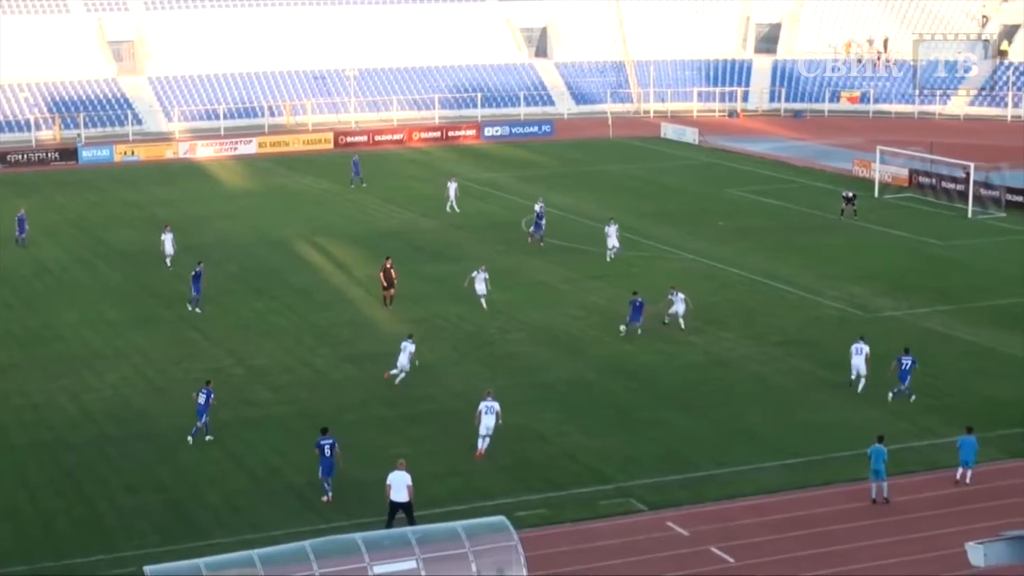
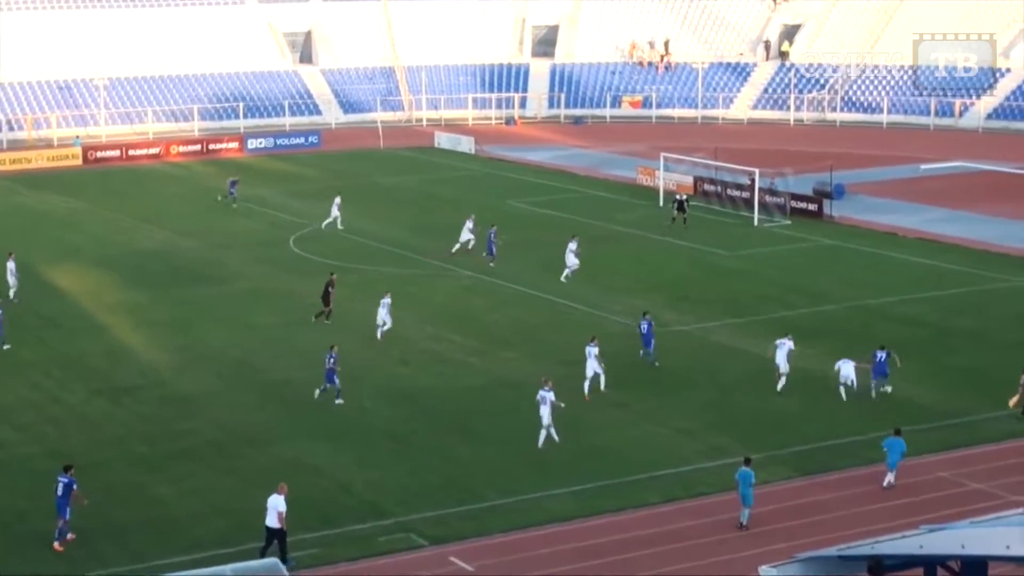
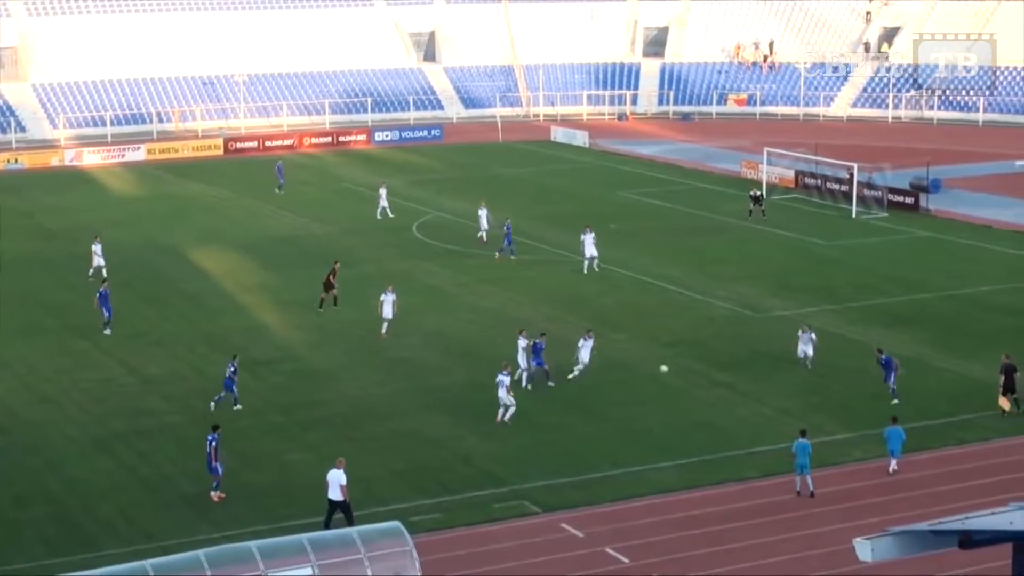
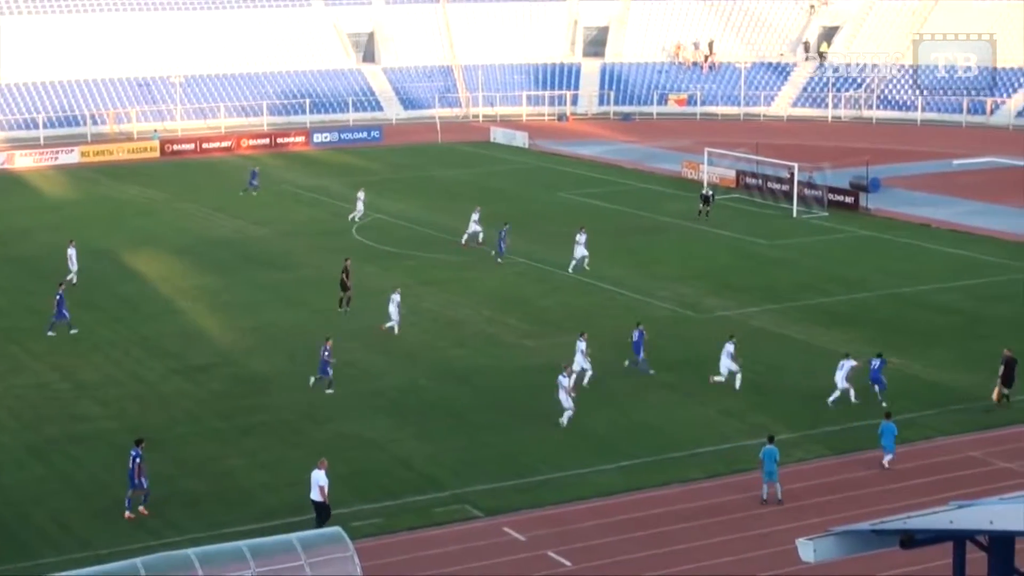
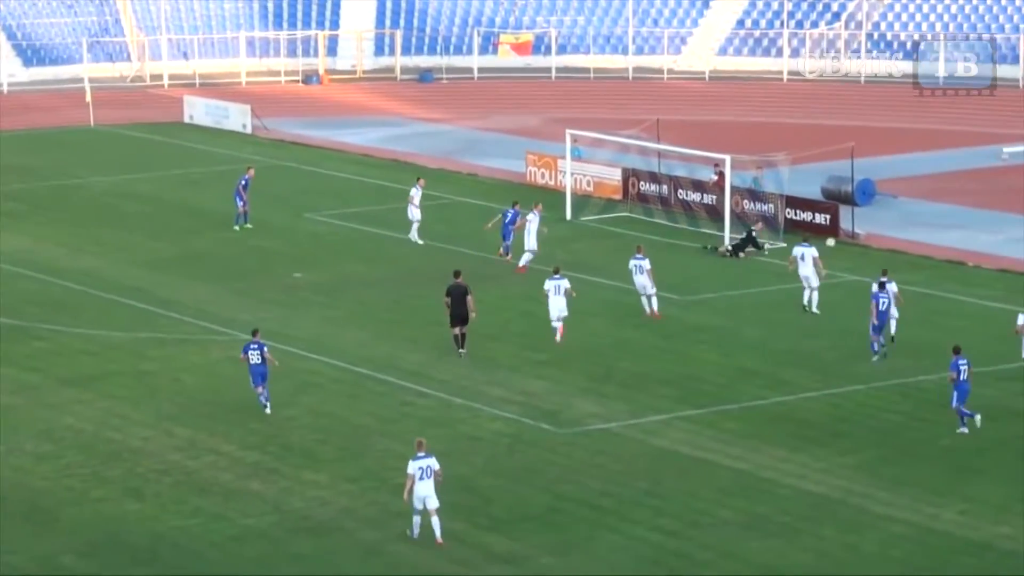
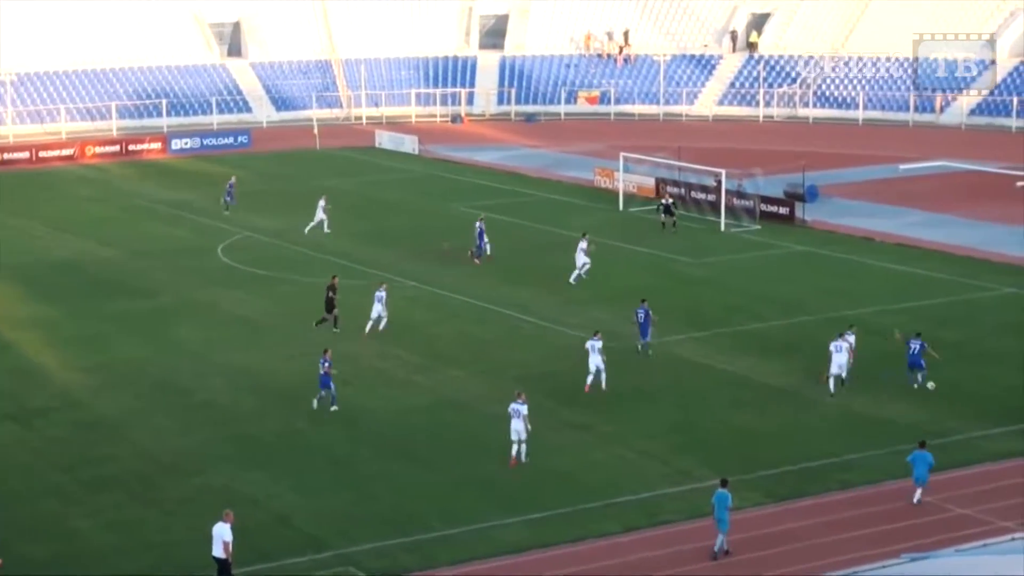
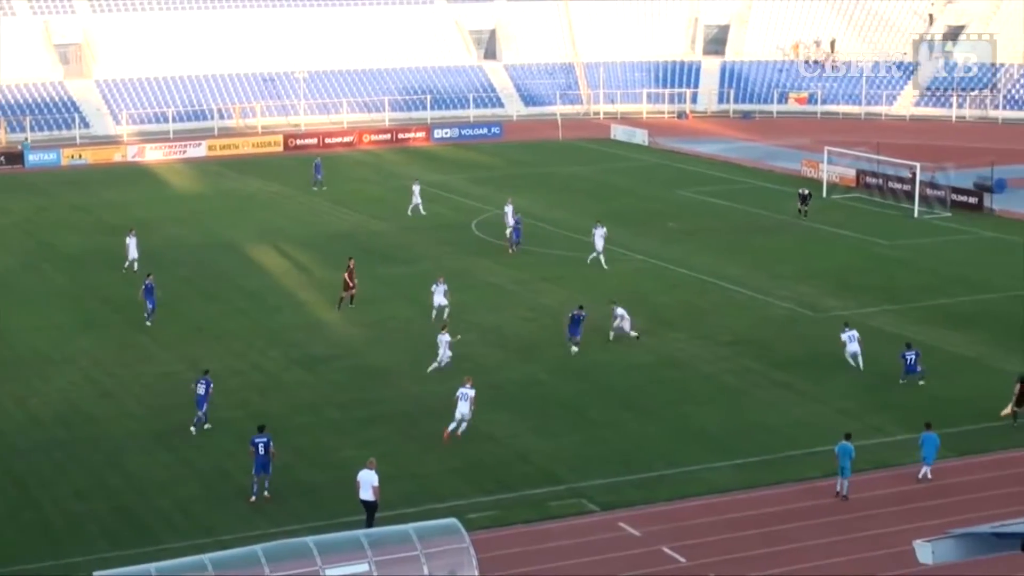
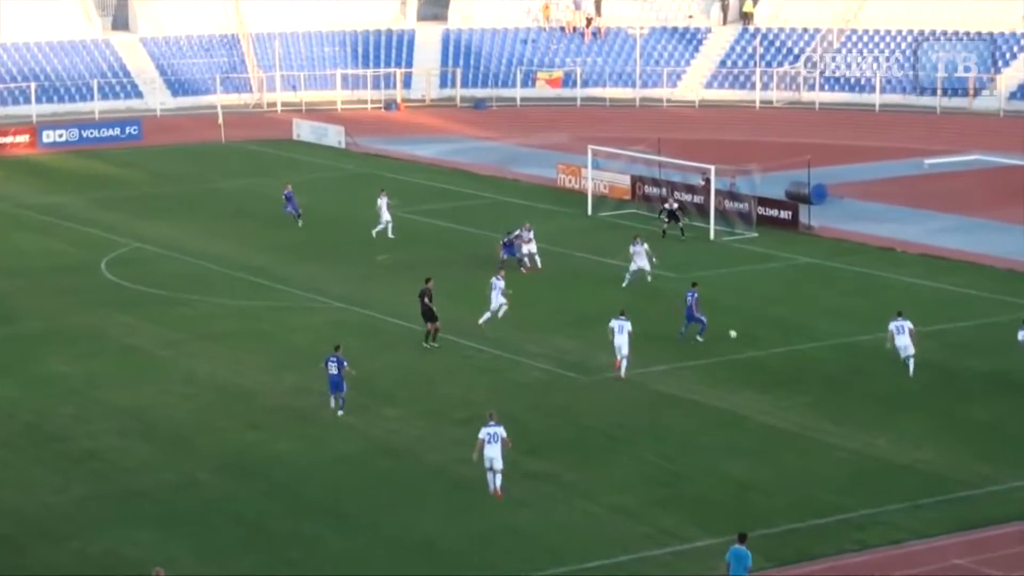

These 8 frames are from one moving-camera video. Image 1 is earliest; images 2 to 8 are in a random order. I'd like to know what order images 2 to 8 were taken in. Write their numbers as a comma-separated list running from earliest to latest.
7, 3, 4, 2, 6, 8, 5
